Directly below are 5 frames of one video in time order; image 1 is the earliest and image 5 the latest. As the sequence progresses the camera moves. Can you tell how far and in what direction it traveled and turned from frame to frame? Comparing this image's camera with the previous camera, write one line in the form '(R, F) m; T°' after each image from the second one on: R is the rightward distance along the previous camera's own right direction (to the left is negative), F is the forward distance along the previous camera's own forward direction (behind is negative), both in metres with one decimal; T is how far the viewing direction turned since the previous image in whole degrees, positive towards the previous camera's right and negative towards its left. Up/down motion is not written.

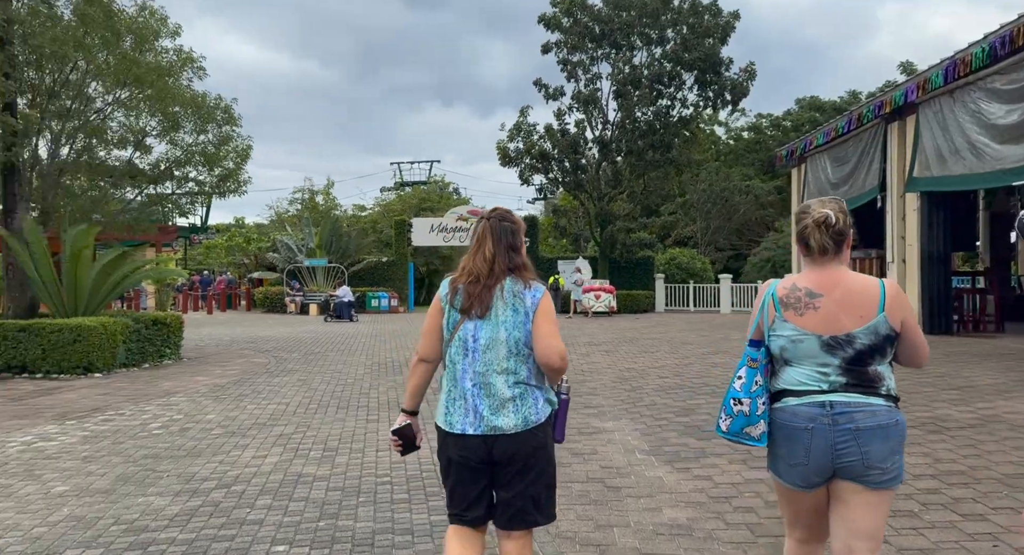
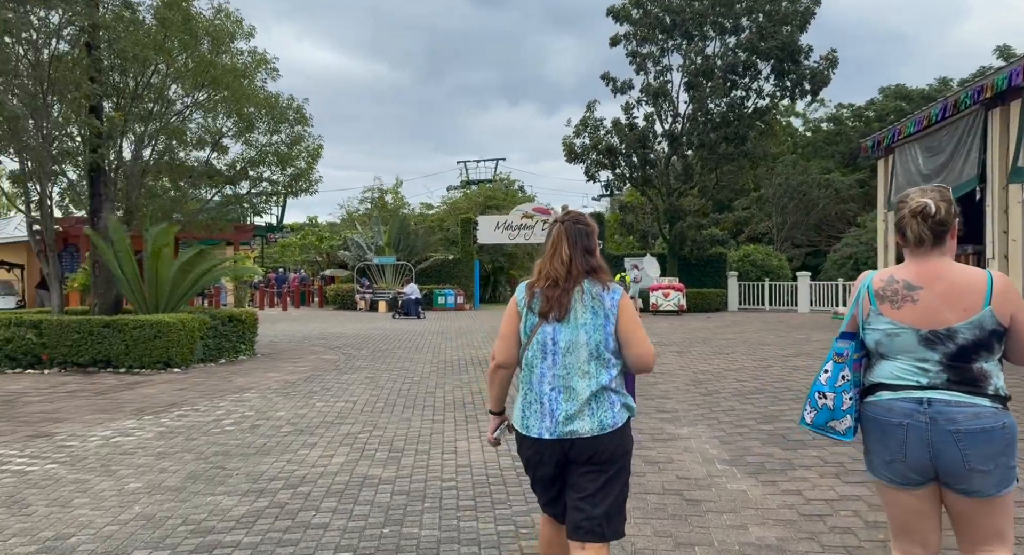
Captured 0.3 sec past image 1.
(0.0, +0.2) m; -5°
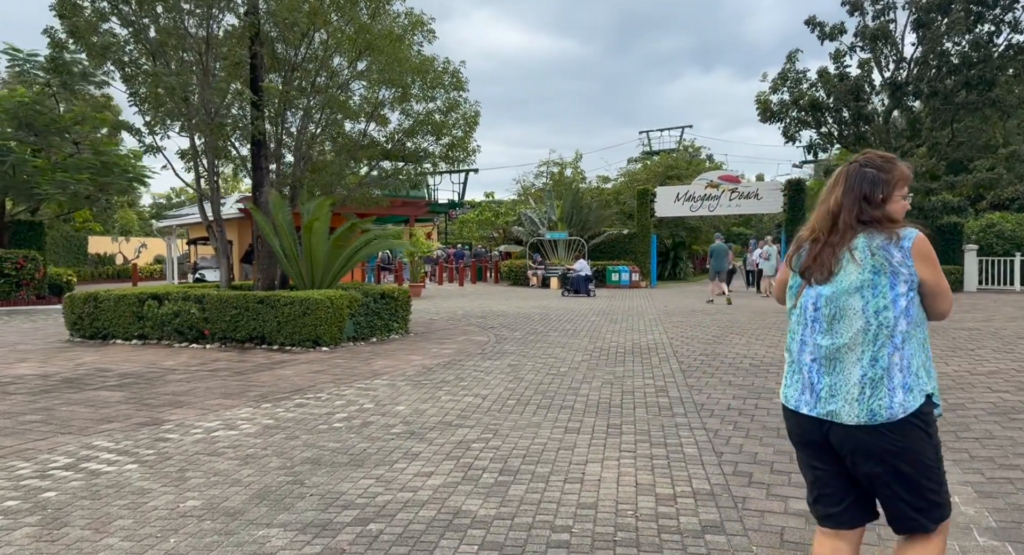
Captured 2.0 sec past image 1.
(+0.2, +1.5) m; -15°
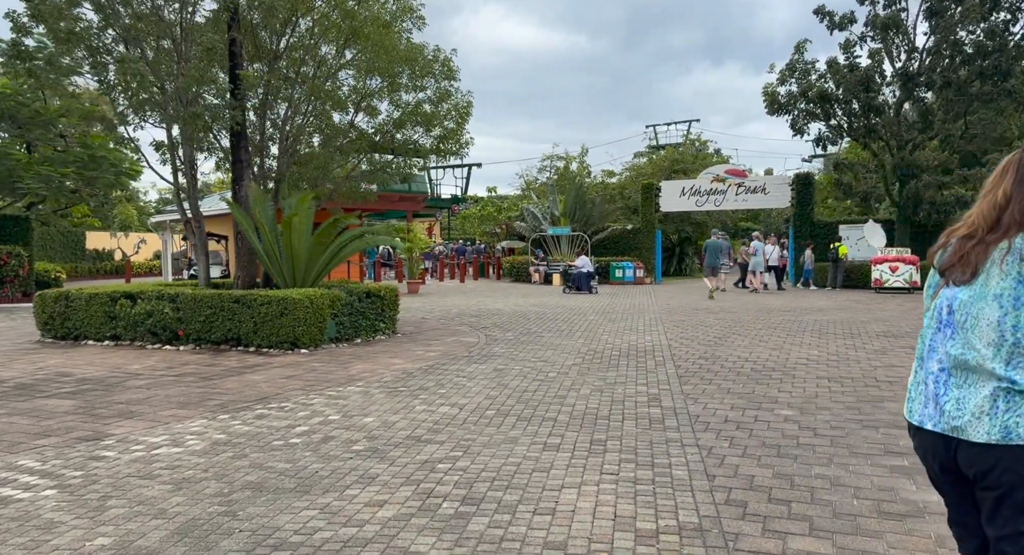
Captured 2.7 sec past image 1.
(+0.3, +0.5) m; -1°
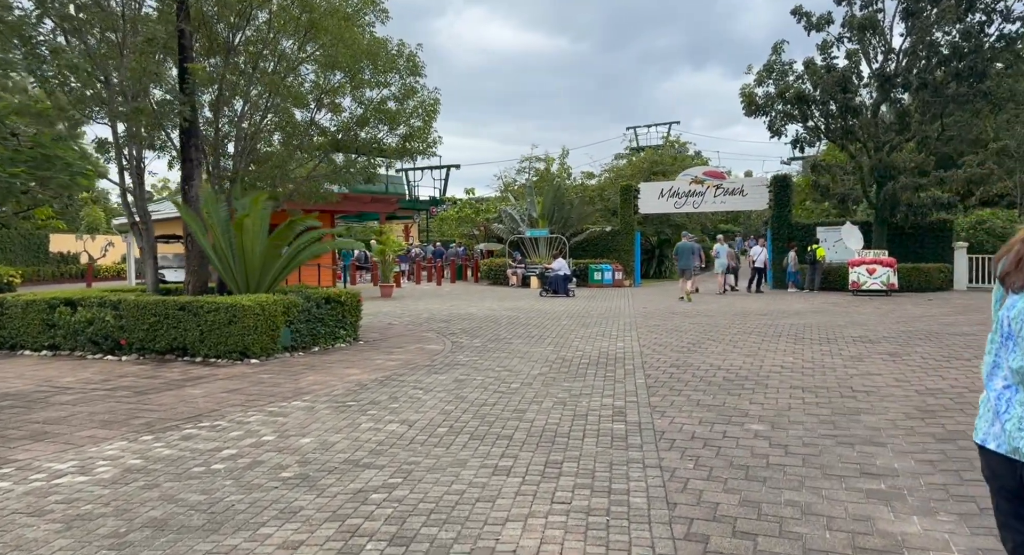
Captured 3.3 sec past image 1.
(+0.3, +0.5) m; +1°
